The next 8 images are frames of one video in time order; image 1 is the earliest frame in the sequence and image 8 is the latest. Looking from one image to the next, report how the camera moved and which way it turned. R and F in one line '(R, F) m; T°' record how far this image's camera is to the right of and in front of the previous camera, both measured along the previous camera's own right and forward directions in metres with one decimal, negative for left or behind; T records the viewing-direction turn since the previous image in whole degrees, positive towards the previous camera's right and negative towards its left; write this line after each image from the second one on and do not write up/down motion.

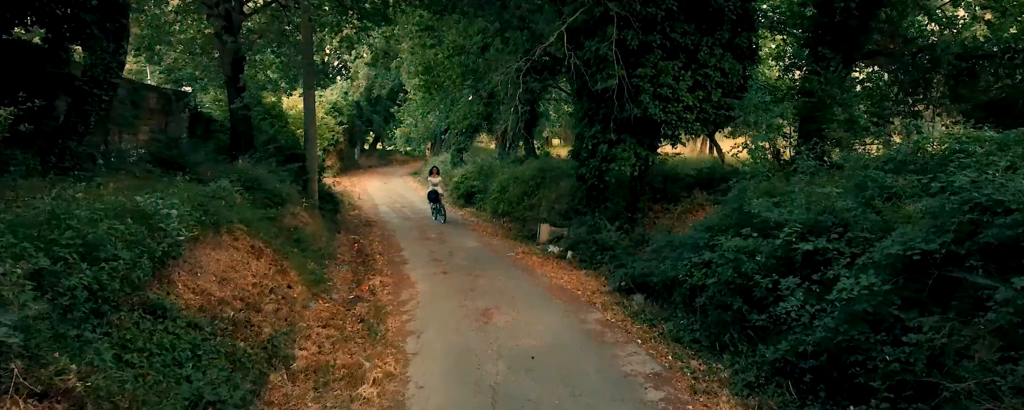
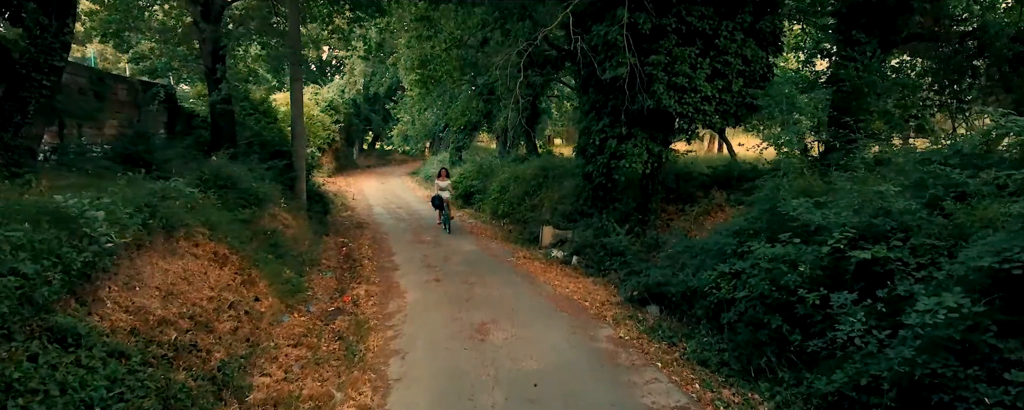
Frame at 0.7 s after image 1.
(0.0, +1.1) m; 0°
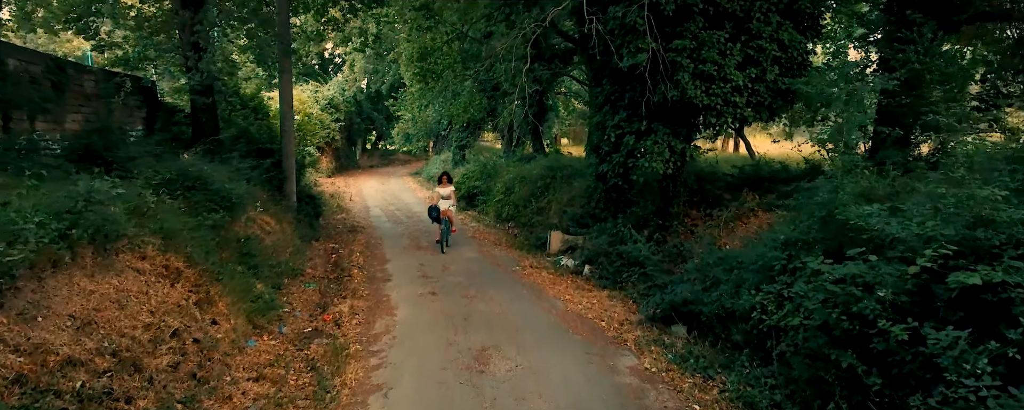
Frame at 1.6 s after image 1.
(0.0, +1.2) m; -1°
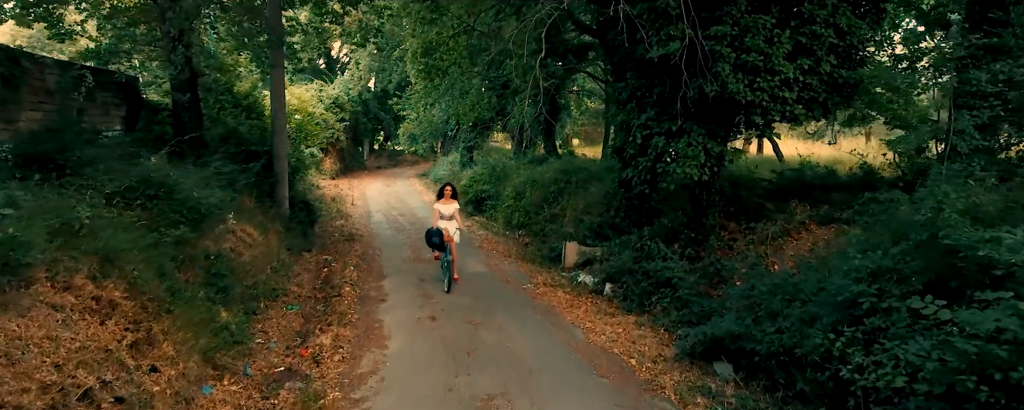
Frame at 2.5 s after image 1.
(0.0, +1.3) m; -1°
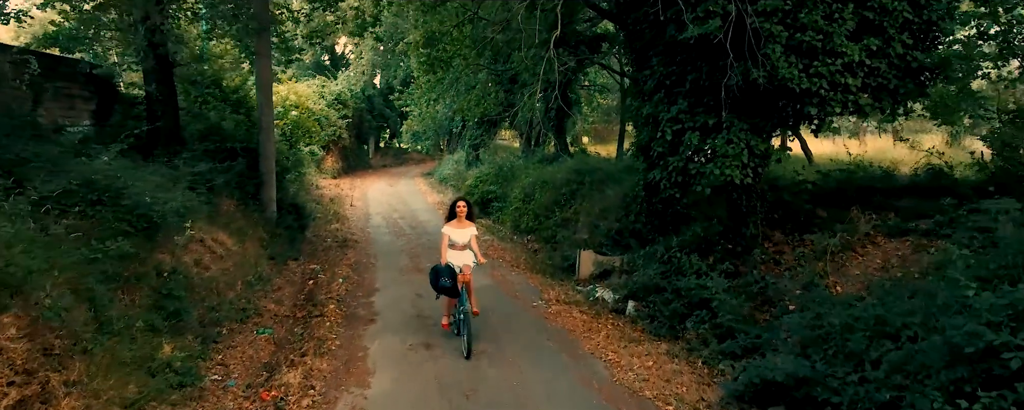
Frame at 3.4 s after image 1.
(0.0, +1.3) m; -1°
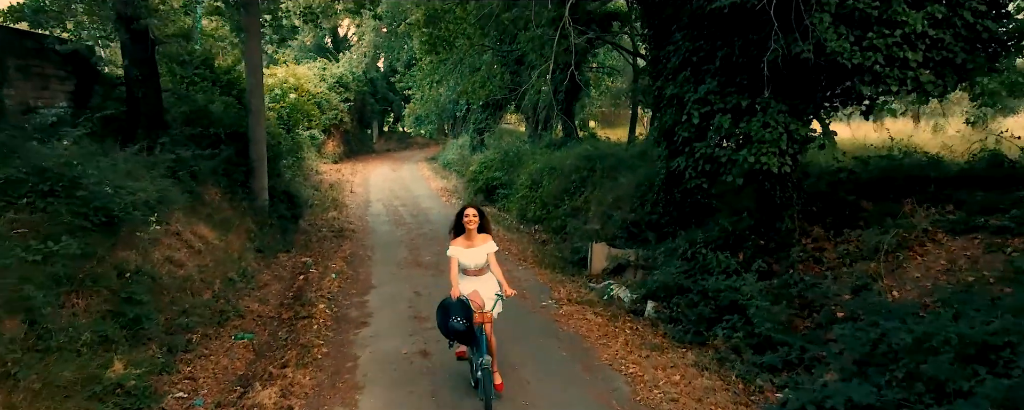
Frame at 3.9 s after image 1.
(0.0, +0.8) m; -1°
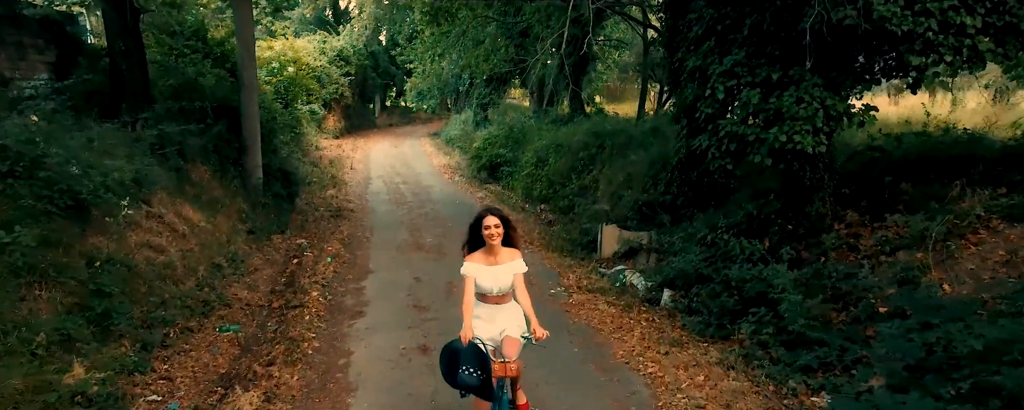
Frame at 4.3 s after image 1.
(0.0, +0.6) m; 0°
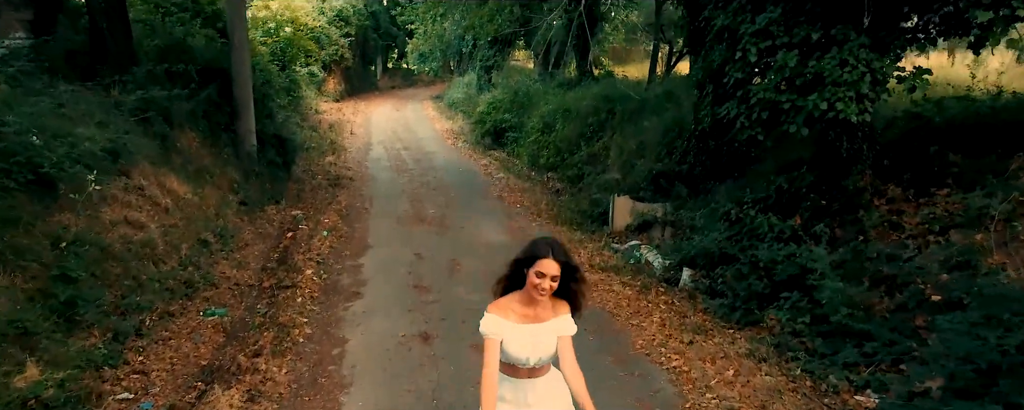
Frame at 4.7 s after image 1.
(-0.1, +0.6) m; 0°
